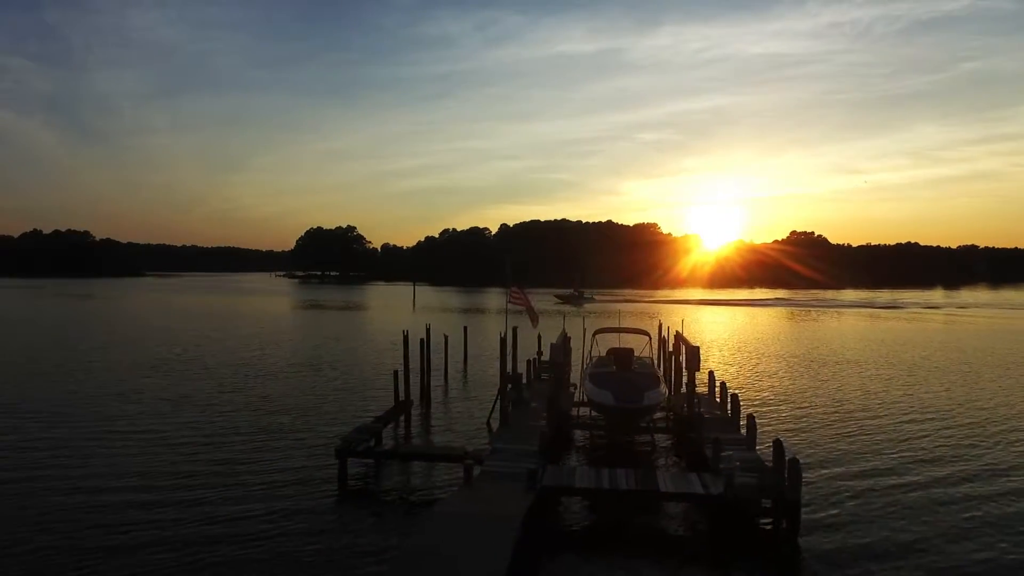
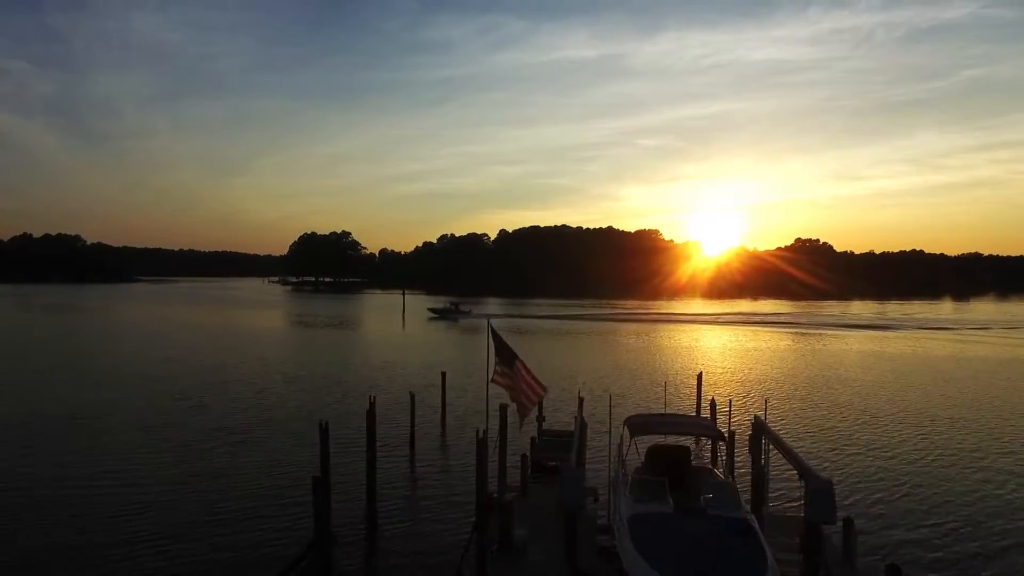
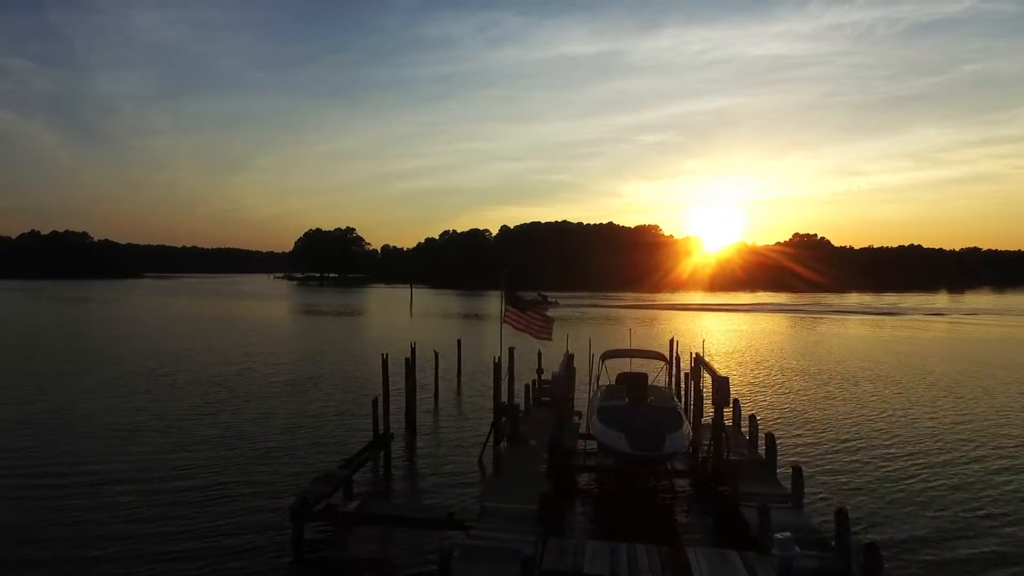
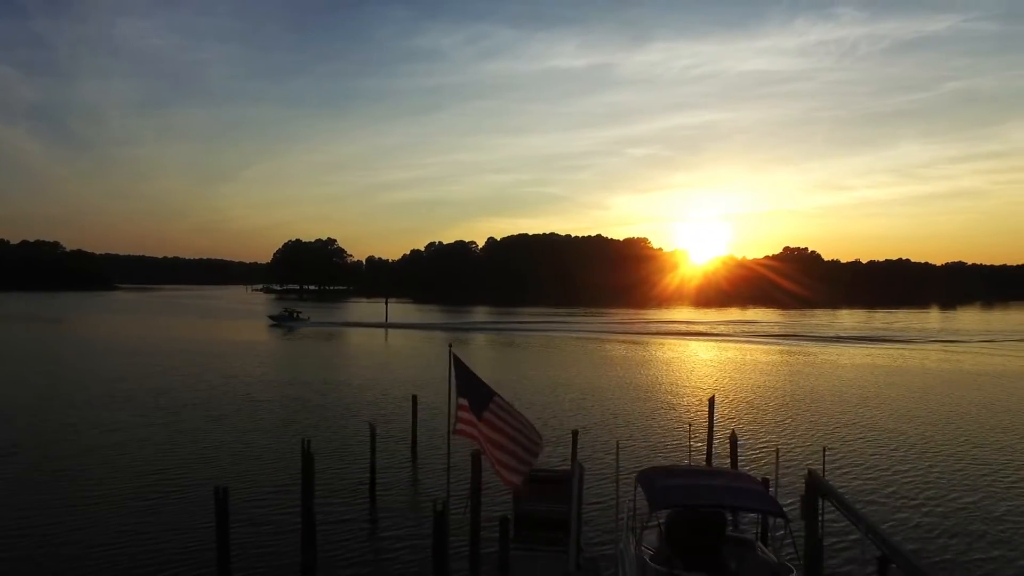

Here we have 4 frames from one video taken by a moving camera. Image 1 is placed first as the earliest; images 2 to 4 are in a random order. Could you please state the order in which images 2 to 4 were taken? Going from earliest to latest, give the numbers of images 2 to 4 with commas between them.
3, 2, 4
